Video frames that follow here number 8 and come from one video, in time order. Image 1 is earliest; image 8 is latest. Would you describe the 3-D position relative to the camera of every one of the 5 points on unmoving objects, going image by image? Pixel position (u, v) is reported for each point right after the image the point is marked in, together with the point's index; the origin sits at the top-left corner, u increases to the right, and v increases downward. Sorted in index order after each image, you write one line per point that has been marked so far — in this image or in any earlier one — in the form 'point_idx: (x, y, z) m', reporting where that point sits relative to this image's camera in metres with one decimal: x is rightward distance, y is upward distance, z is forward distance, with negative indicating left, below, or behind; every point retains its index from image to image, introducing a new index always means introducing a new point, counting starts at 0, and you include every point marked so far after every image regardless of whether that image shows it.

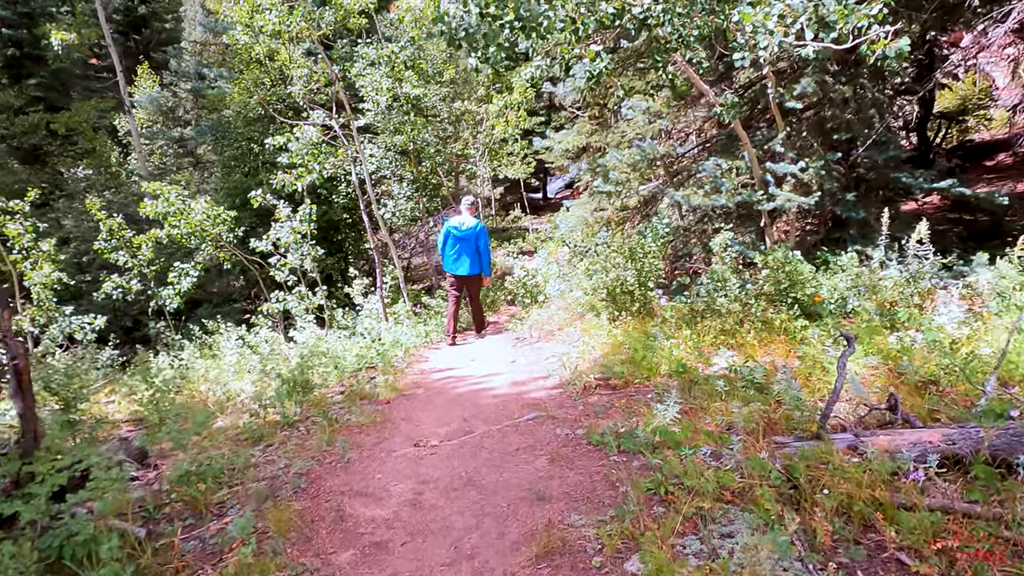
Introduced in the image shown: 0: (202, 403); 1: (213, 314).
0: (-2.9, -1.1, +6.2) m
1: (-5.0, -0.5, +11.1) m
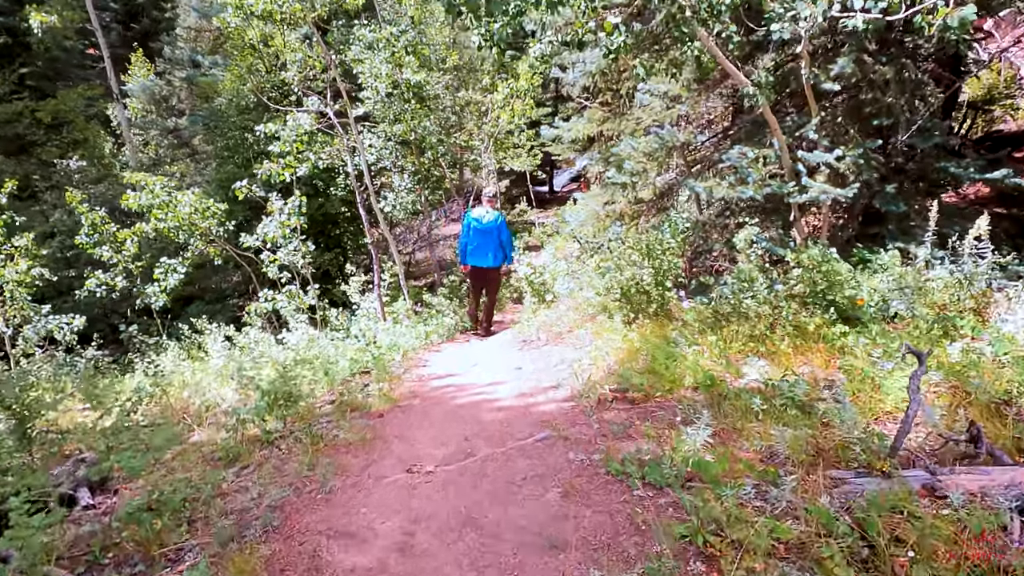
0: (-2.8, -1.1, +5.7) m
1: (-4.9, -0.4, +10.6) m
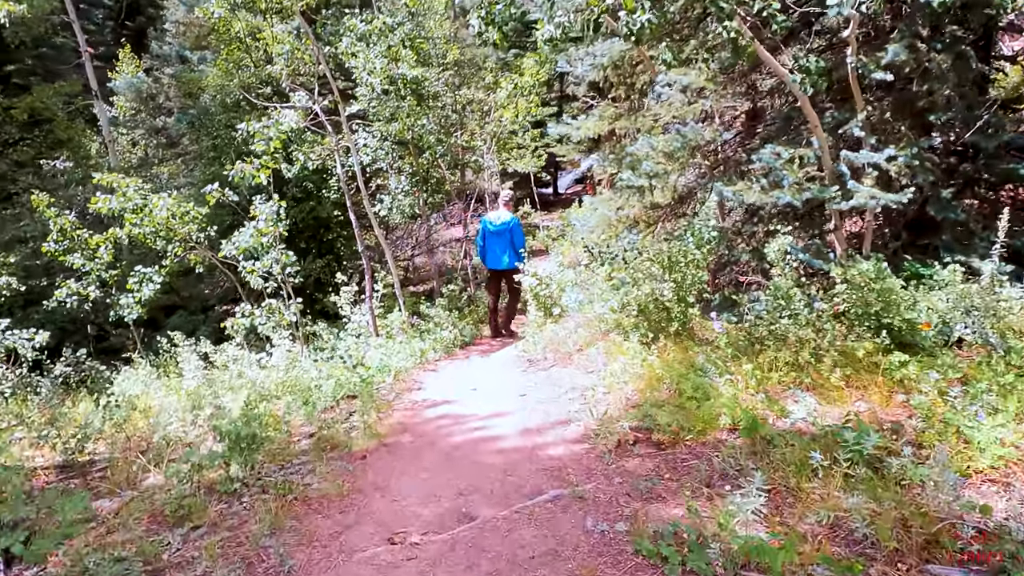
0: (-2.8, -1.2, +5.0) m
1: (-4.9, -0.6, +10.0) m
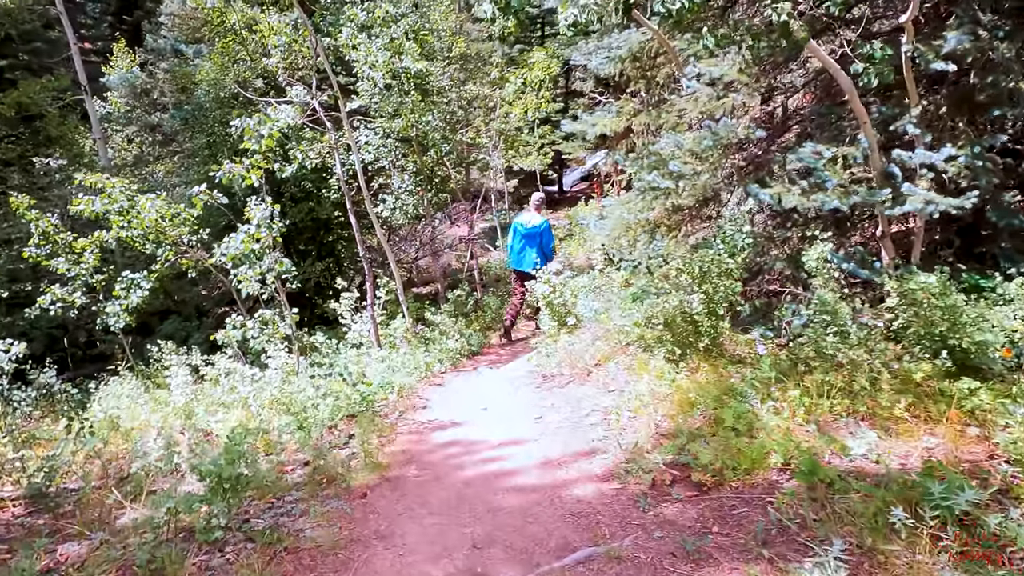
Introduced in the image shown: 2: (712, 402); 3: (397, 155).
0: (-2.7, -1.3, +4.5) m
1: (-4.8, -0.6, +9.5) m
2: (+1.3, -0.7, +4.3) m
3: (-1.8, +2.1, +10.7) m
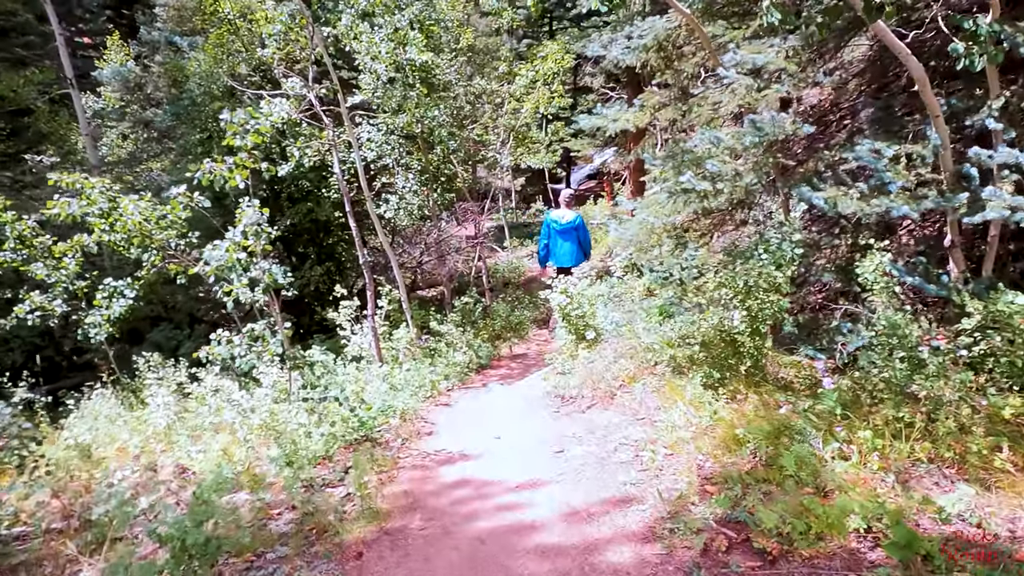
0: (-2.6, -1.4, +4.0) m
1: (-4.6, -0.7, +8.9) m
2: (+1.4, -0.9, +3.7) m
3: (-1.7, +2.1, +10.1) m
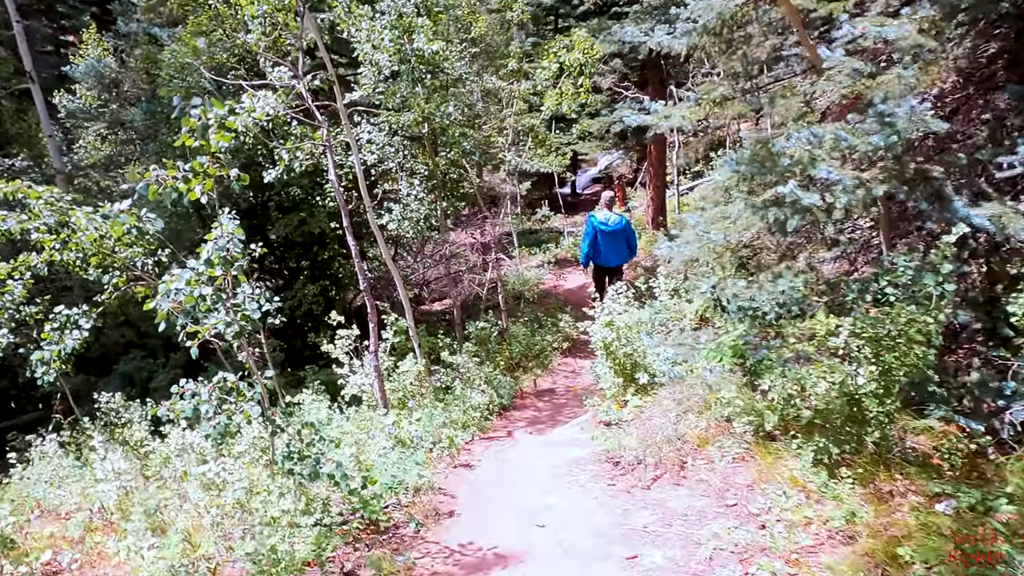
0: (-2.3, -1.7, +2.8) m
1: (-4.4, -1.0, +7.8) m
2: (+1.7, -1.1, +2.6) m
3: (-1.4, +1.8, +8.9) m
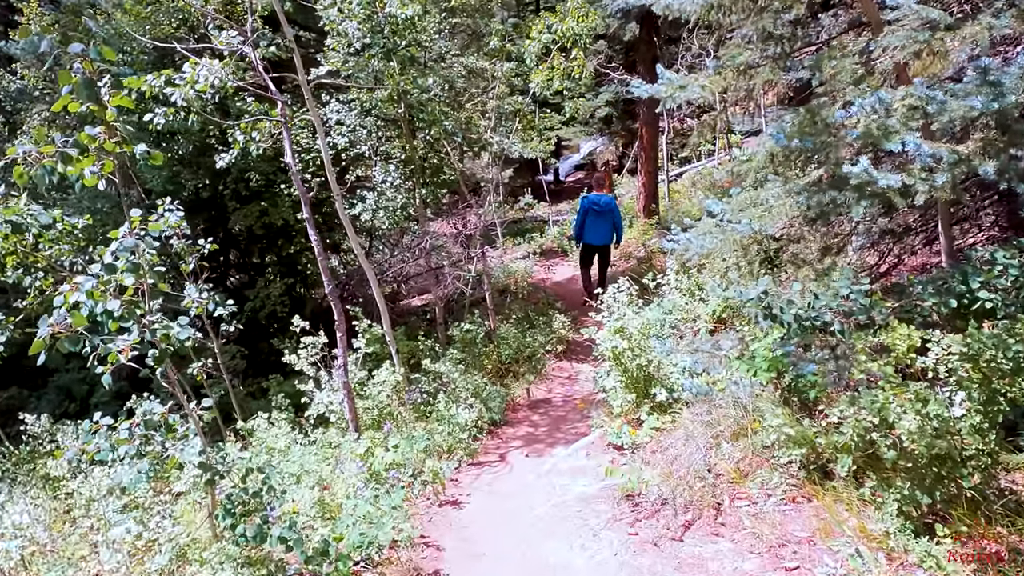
0: (-2.3, -1.7, +1.9) m
1: (-4.5, -1.0, +6.8) m
2: (+1.7, -1.1, +1.8) m
3: (-1.6, +1.8, +8.0) m
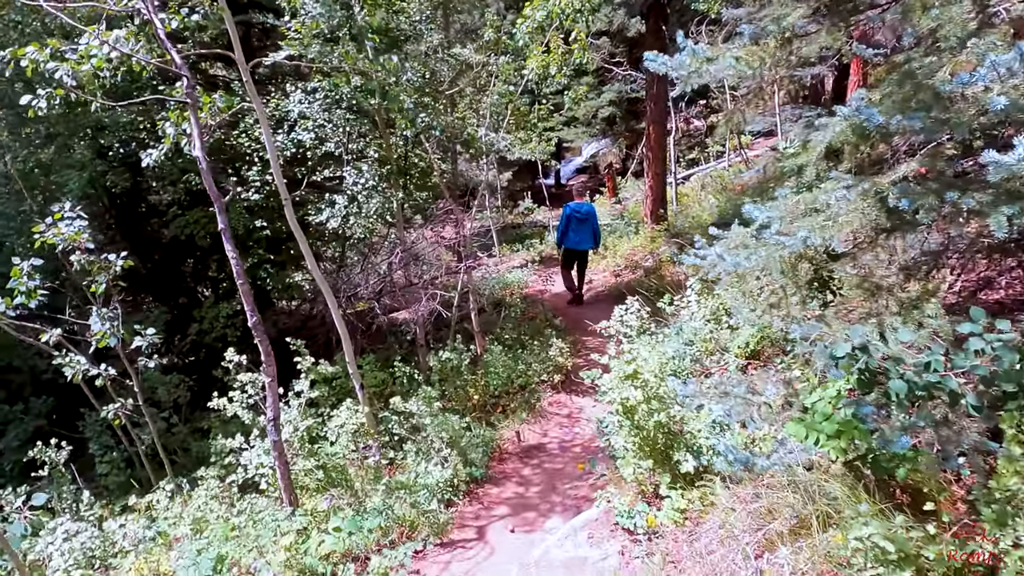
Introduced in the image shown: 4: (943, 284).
0: (-2.4, -1.9, +0.9) m
1: (-4.6, -1.2, +5.8) m
2: (+1.6, -1.3, +0.7) m
3: (-1.7, +1.6, +7.0) m
4: (+2.2, 0.0, +3.4) m
